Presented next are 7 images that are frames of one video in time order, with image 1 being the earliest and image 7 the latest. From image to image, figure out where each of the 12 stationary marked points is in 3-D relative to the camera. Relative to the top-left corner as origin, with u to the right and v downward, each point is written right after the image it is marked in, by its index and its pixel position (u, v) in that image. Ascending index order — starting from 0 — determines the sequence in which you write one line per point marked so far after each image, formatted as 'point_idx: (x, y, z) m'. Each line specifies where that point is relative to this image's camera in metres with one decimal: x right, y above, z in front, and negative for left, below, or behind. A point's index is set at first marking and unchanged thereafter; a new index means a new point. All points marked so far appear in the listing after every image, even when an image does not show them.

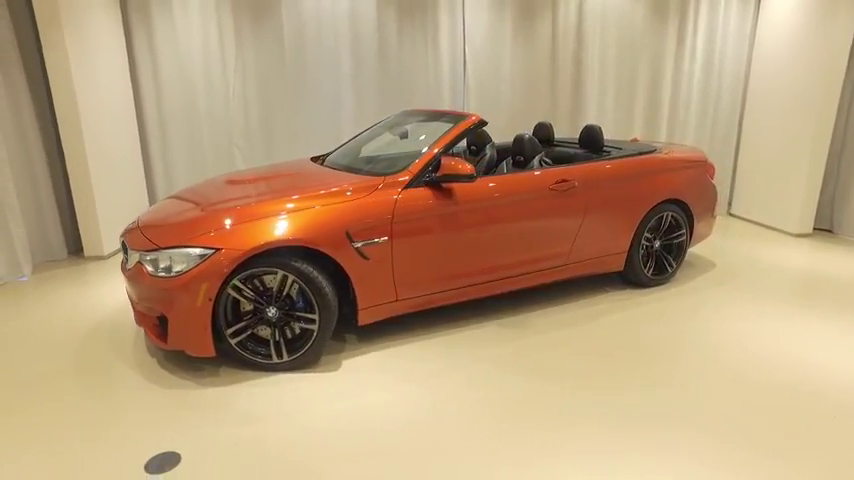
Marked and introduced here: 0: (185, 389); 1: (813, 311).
0: (-1.3, -0.8, +2.6) m
1: (+2.9, -0.6, +3.8) m
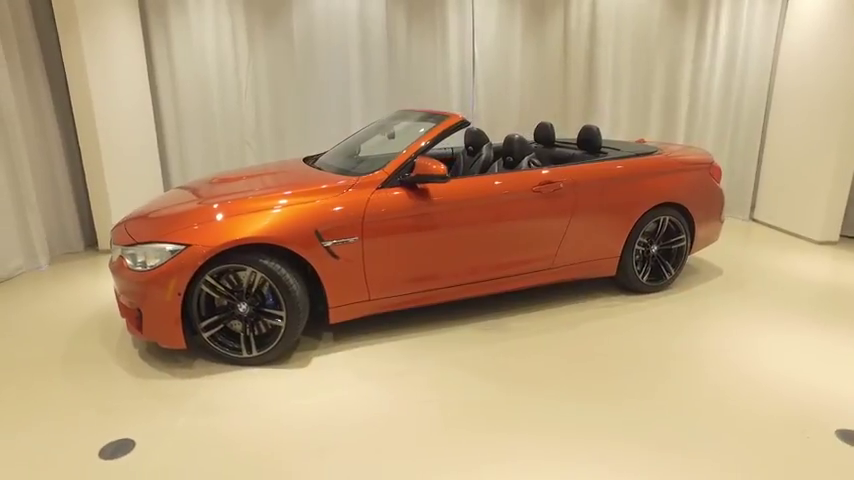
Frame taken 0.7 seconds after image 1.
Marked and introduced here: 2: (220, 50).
0: (-1.5, -0.8, +2.7) m
1: (+2.8, -0.6, +3.6) m
2: (-2.3, +2.1, +5.5) m
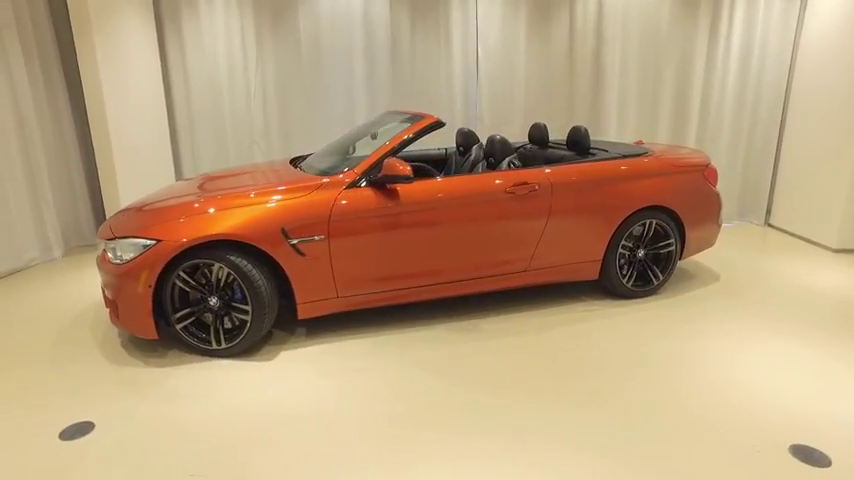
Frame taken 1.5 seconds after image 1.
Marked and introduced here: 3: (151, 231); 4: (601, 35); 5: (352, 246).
0: (-1.7, -0.7, +2.8) m
1: (+2.6, -0.7, +3.4) m
2: (-2.3, +2.2, +5.7) m
3: (-1.5, +0.1, +2.8) m
4: (+2.0, +2.3, +5.6) m
5: (-0.5, 0.0, +3.0) m
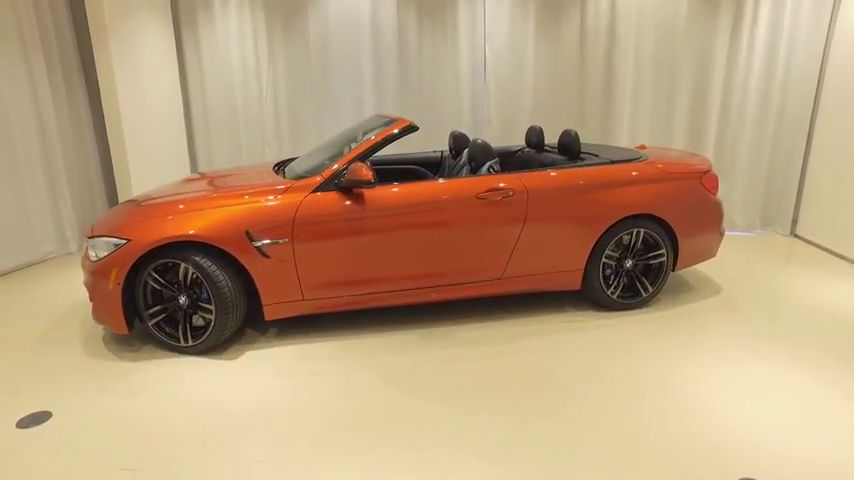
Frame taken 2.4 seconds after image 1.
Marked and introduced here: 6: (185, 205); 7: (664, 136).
0: (-1.9, -0.7, +3.0) m
1: (+2.4, -0.8, +3.1) m
2: (-2.2, +2.2, +5.8) m
3: (-1.8, +0.1, +2.9) m
4: (+2.0, +2.2, +5.4) m
5: (-0.7, -0.1, +3.0) m
6: (-1.4, +0.2, +3.0) m
7: (+2.7, +1.2, +5.6) m
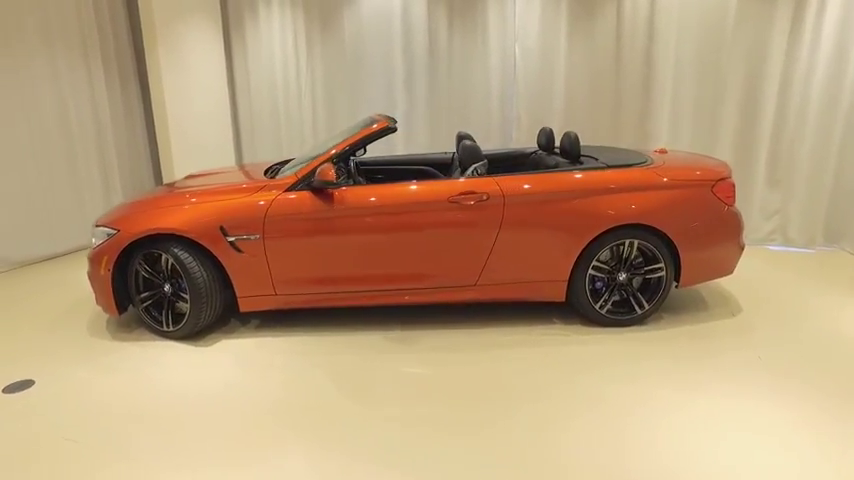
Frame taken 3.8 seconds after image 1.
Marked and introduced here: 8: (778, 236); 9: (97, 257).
0: (-2.1, -0.7, +3.3) m
1: (+2.2, -0.9, +2.7) m
2: (-1.8, +2.3, +6.1) m
3: (-2.0, +0.1, +3.2) m
4: (+2.3, +2.1, +5.0) m
5: (-0.9, 0.0, +3.1) m
6: (-1.6, +0.2, +3.2) m
7: (+2.9, +1.0, +5.1) m
8: (+3.5, 0.0, +5.0) m
9: (-2.1, -0.1, +3.1) m
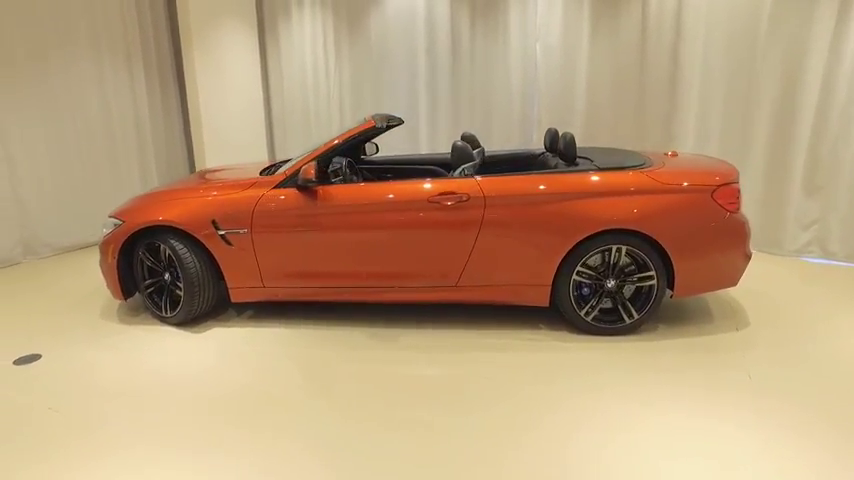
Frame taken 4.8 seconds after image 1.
0: (-2.3, -0.6, +3.6) m
1: (+2.0, -0.9, +2.5) m
2: (-1.5, +2.3, +6.3) m
3: (-2.1, +0.2, +3.4) m
4: (+2.4, +2.1, +4.7) m
5: (-1.0, 0.0, +3.2) m
6: (-1.7, +0.3, +3.4) m
7: (+3.0, +0.9, +4.7) m
8: (+3.6, -0.1, +4.6) m
9: (-2.2, 0.0, +3.4) m
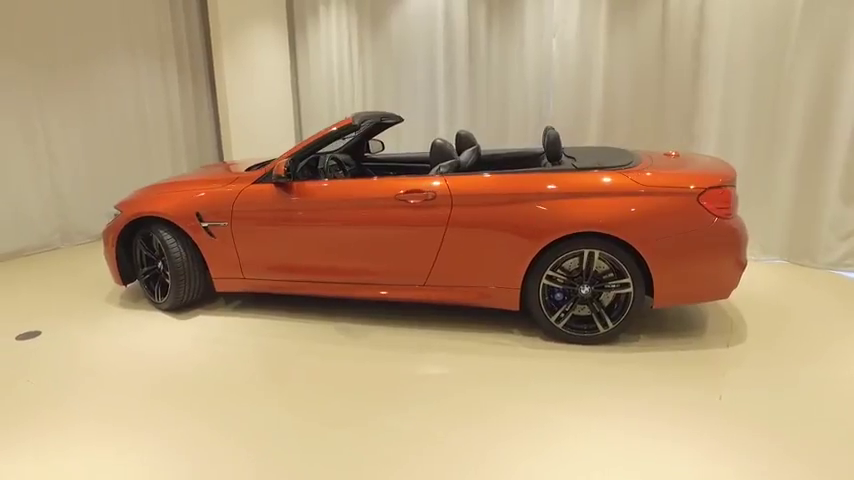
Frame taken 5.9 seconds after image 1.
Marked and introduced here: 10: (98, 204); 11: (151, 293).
0: (-2.4, -0.5, +3.8) m
1: (+1.6, -1.0, +2.2) m
2: (-1.2, +2.4, +6.5) m
3: (-2.2, +0.3, +3.6) m
4: (+2.5, +2.0, +4.4) m
5: (-1.2, 0.0, +3.3) m
6: (-1.9, +0.4, +3.6) m
7: (+3.0, +0.9, +4.3) m
8: (+3.6, -0.2, +4.1) m
9: (-2.3, 0.0, +3.7) m
10: (-3.7, +0.4, +5.6) m
11: (-2.0, -0.4, +3.7) m
